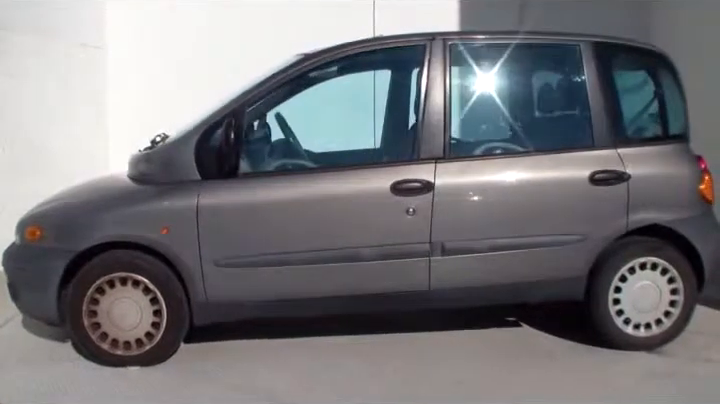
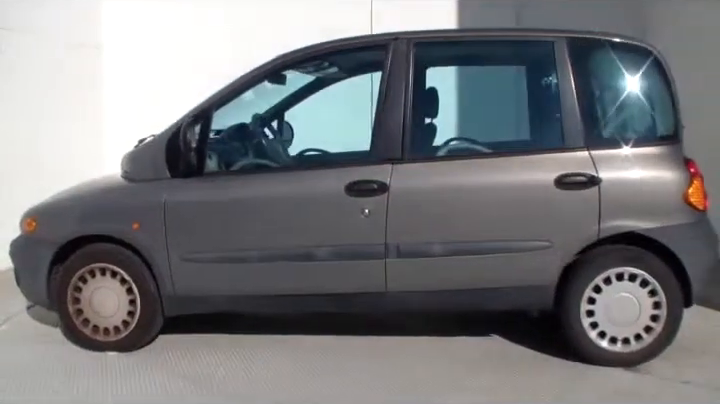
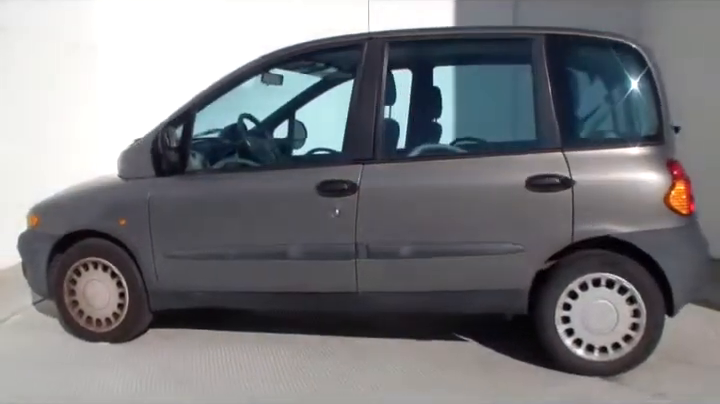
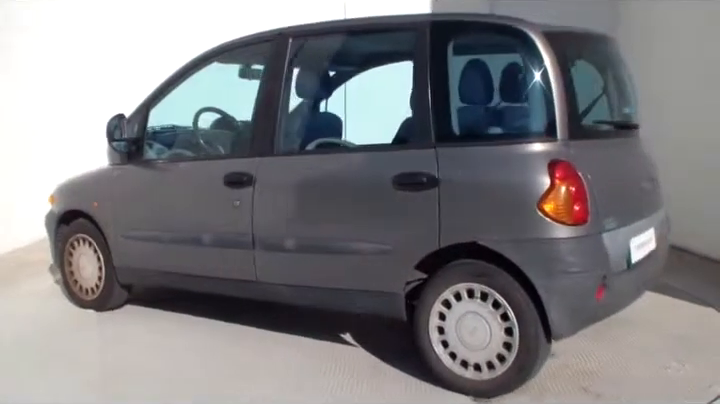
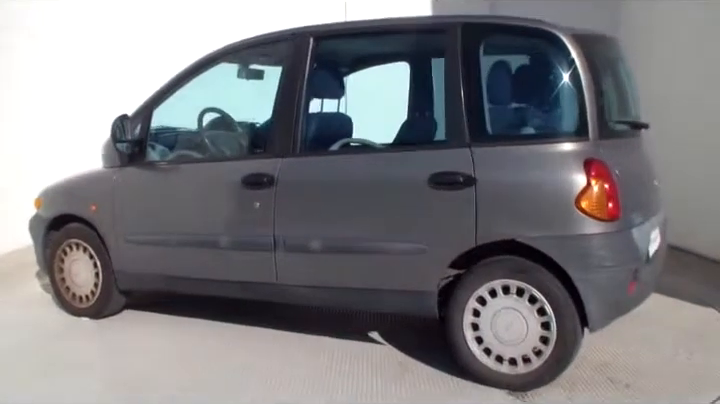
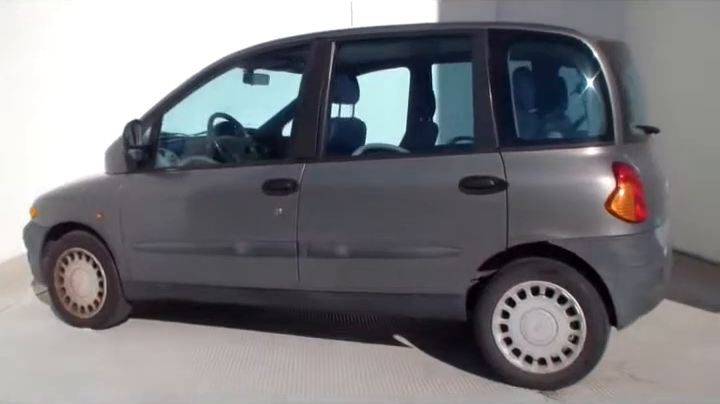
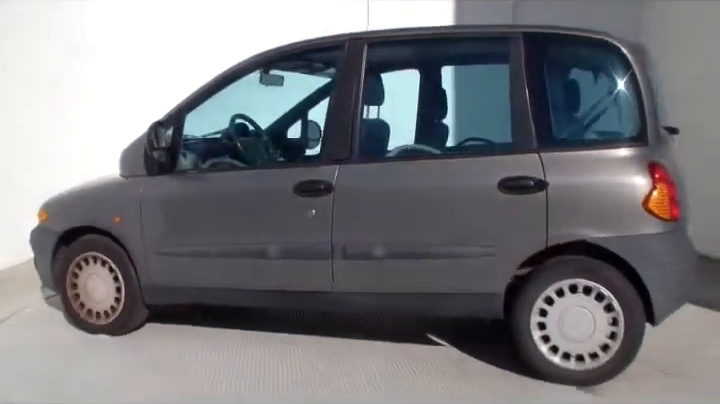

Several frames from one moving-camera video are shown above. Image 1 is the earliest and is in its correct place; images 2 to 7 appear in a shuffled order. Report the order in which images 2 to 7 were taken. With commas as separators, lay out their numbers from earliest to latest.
2, 3, 7, 6, 5, 4
